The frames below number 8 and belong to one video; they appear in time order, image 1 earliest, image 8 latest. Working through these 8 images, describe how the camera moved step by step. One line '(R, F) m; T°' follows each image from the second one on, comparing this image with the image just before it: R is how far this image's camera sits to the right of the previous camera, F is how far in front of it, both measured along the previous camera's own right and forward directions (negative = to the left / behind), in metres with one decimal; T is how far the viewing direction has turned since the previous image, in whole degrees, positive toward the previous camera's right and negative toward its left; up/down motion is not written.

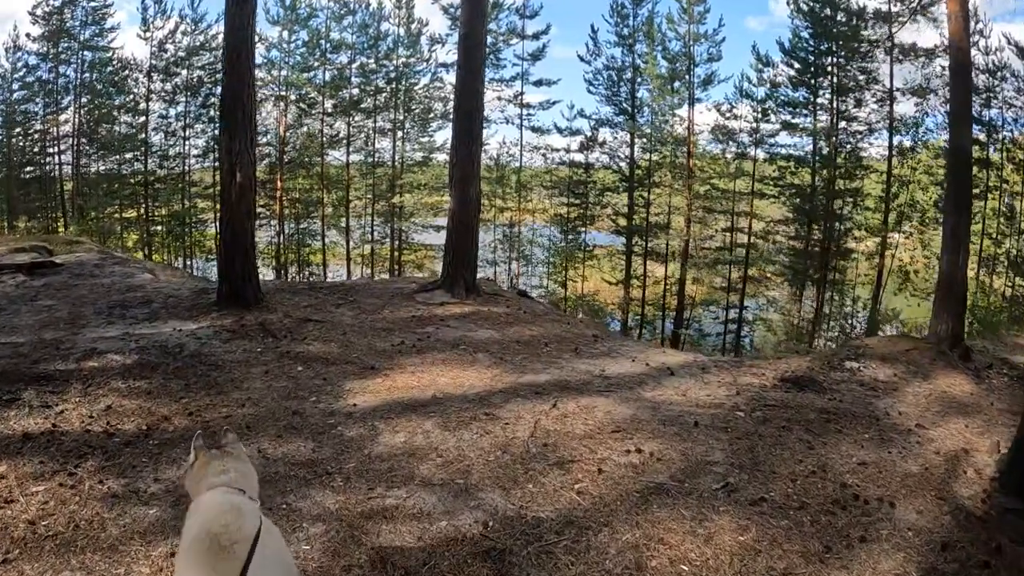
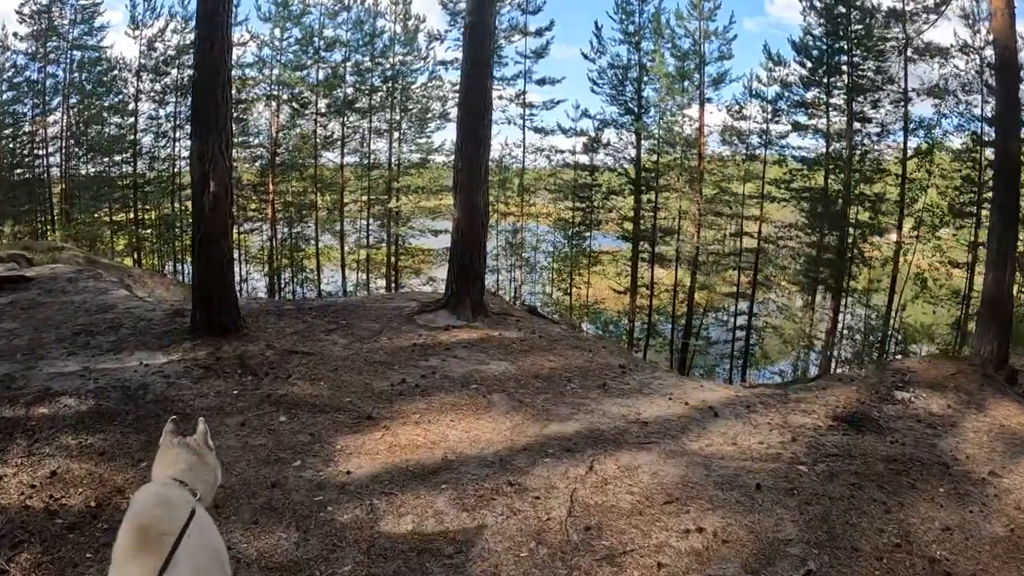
(-0.2, +0.8) m; 0°
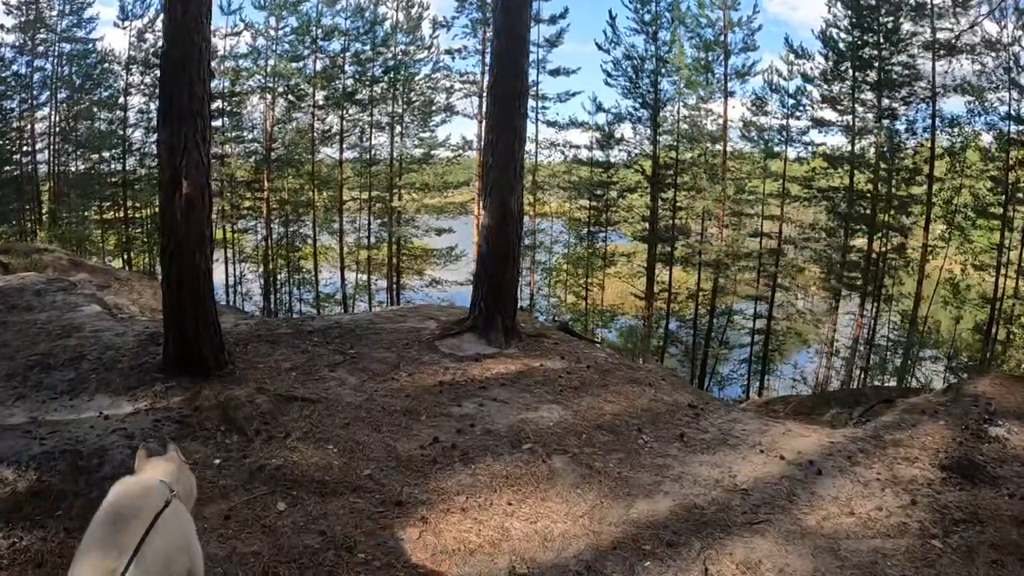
(-0.4, +1.0) m; 0°
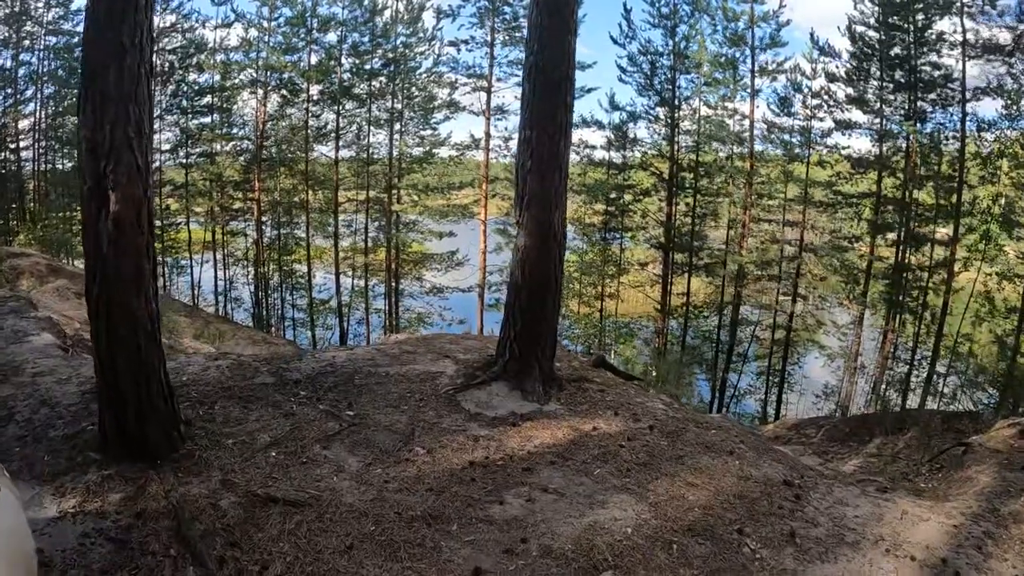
(-0.3, +1.1) m; 0°
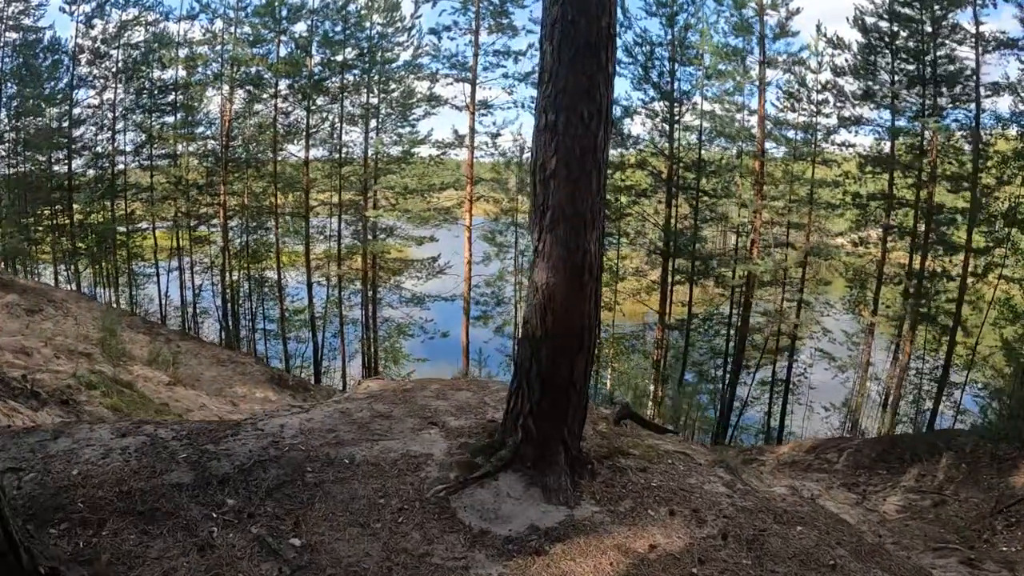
(-0.2, +1.3) m; +2°
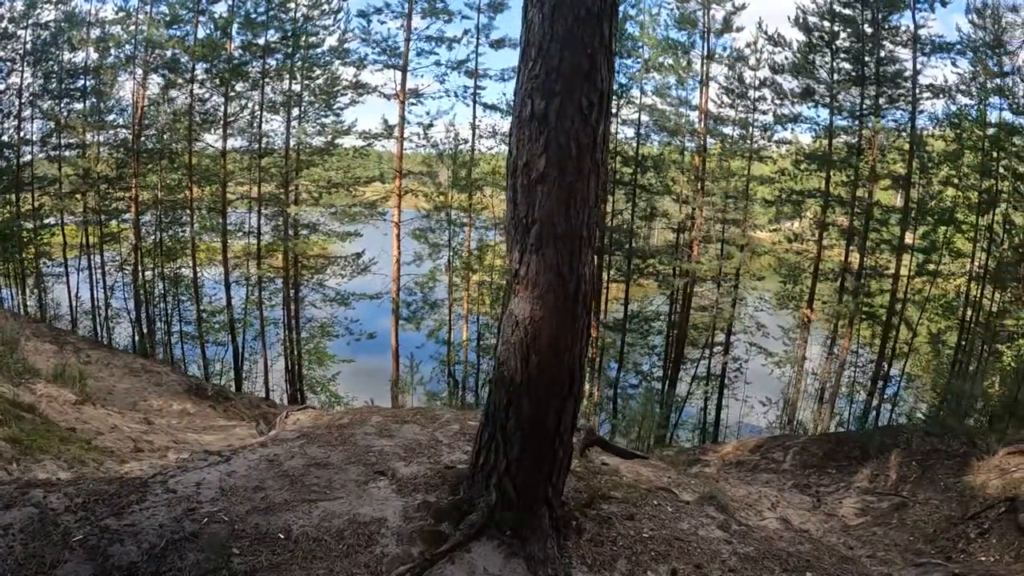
(-0.1, +0.6) m; +5°
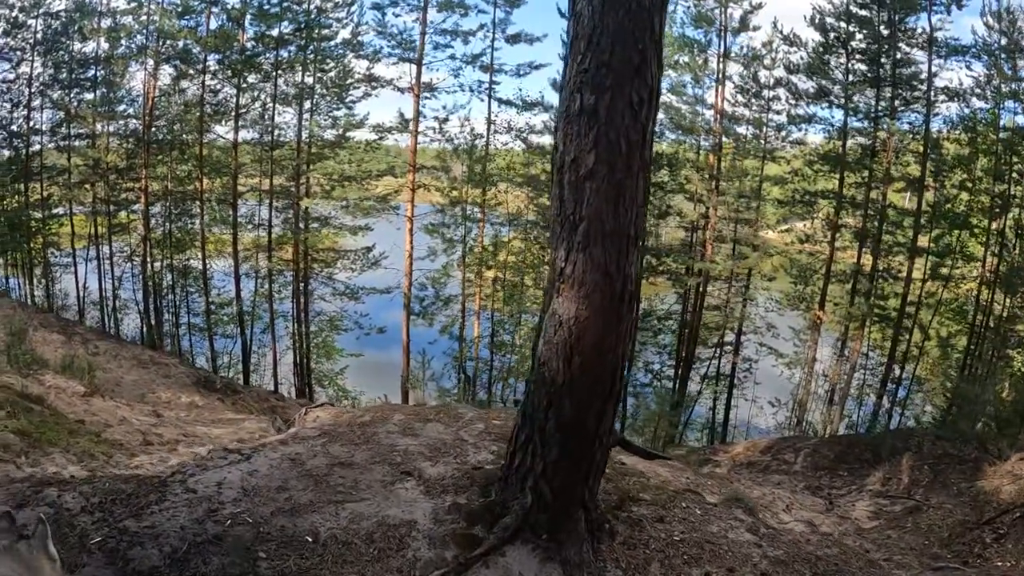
(-0.1, +0.1) m; 0°
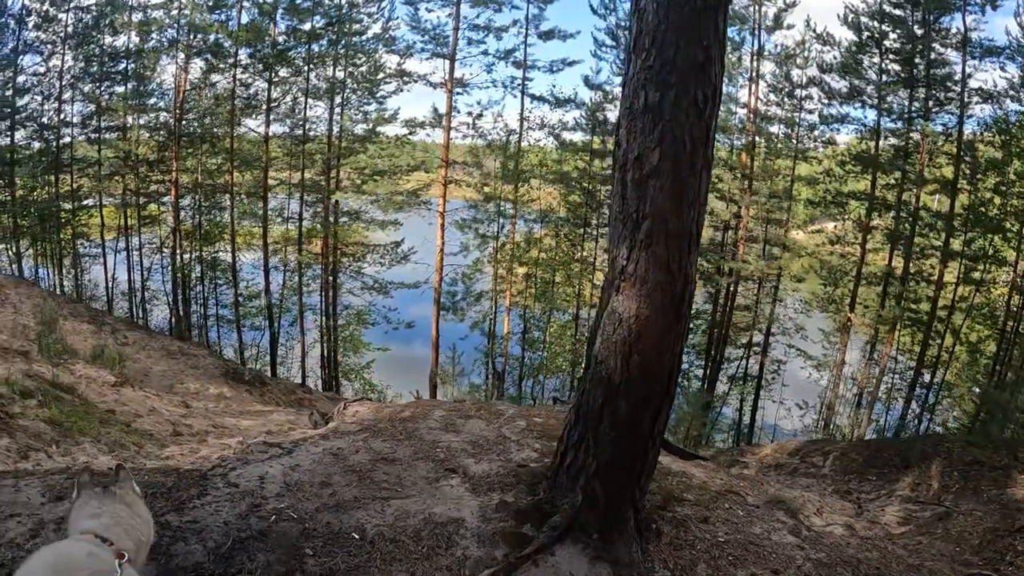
(-0.2, 0.0) m; -2°
